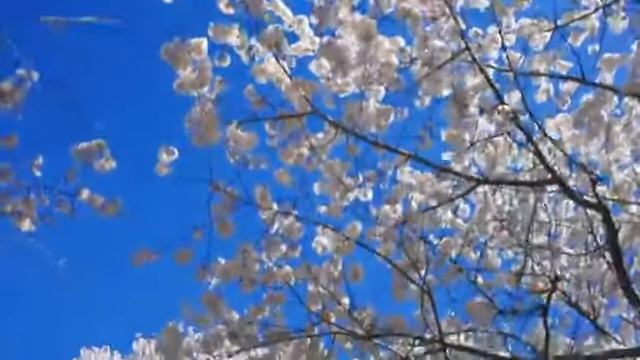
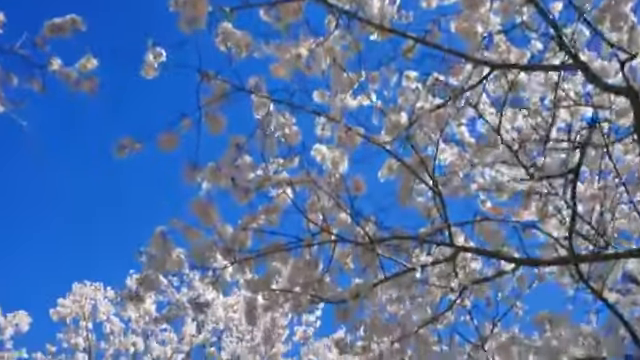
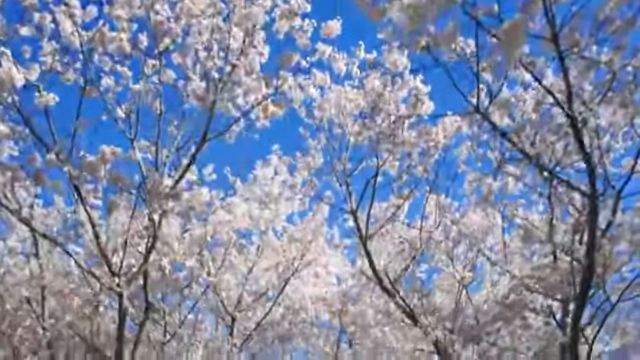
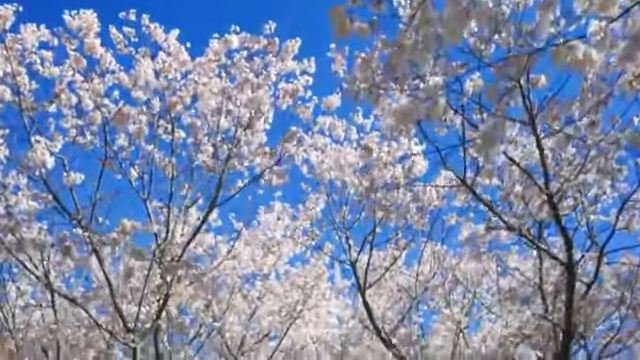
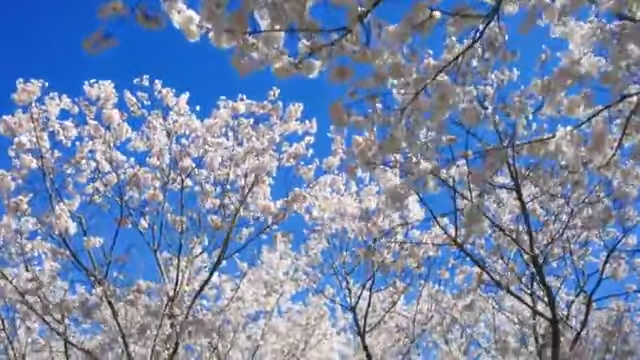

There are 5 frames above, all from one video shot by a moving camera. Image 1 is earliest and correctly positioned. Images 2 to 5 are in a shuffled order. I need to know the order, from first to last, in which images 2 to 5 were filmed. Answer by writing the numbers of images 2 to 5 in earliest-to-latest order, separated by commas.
2, 5, 4, 3
